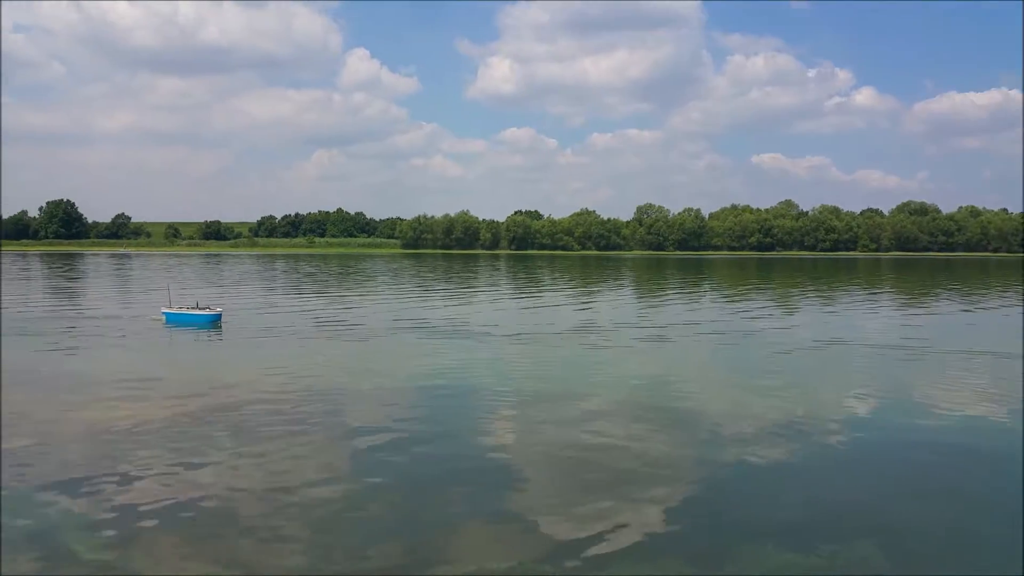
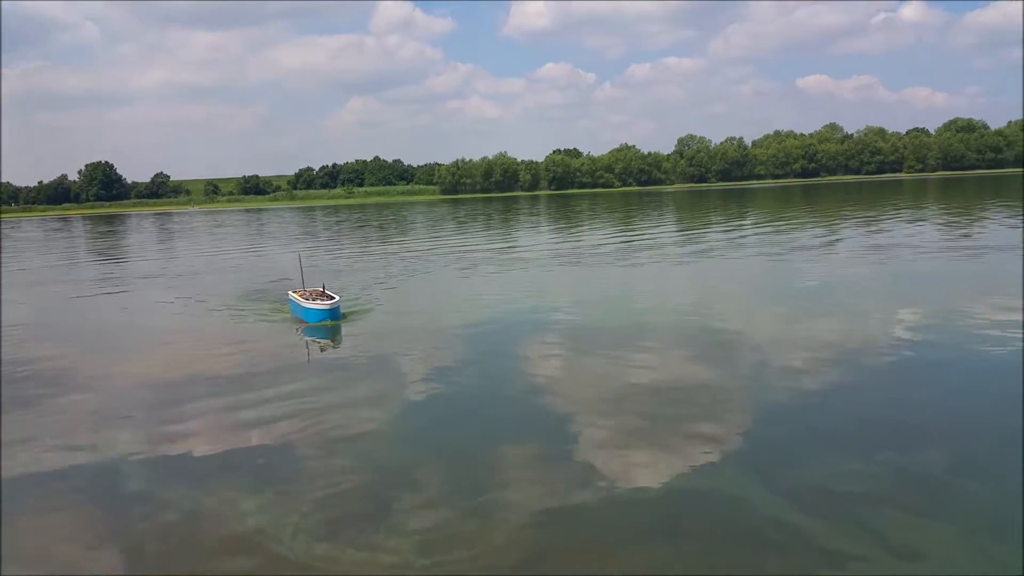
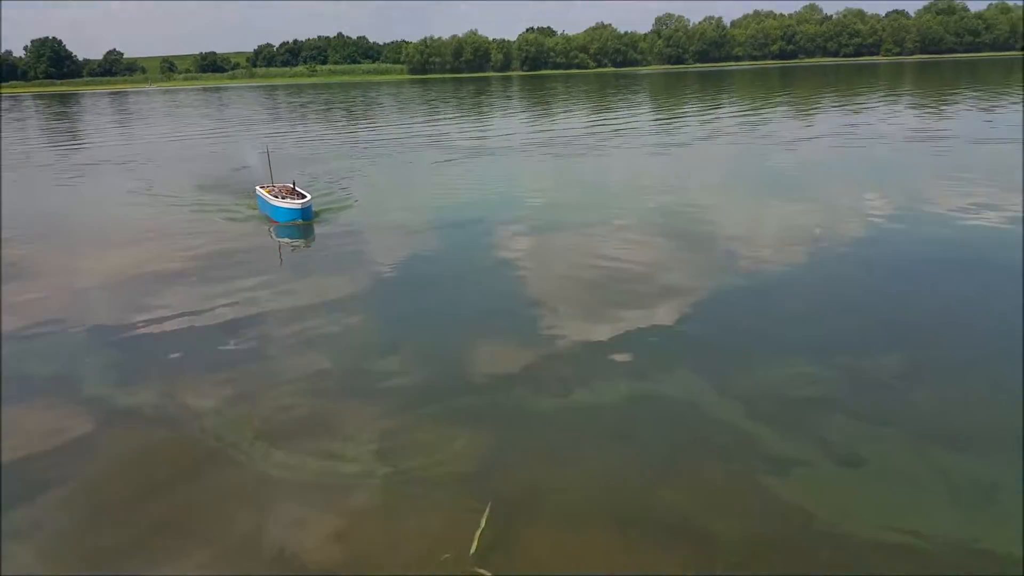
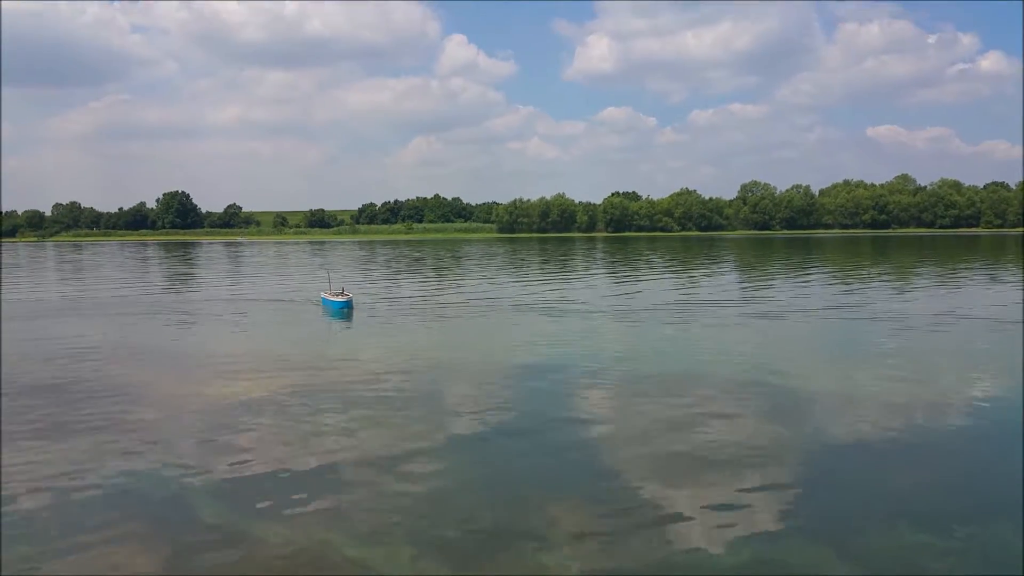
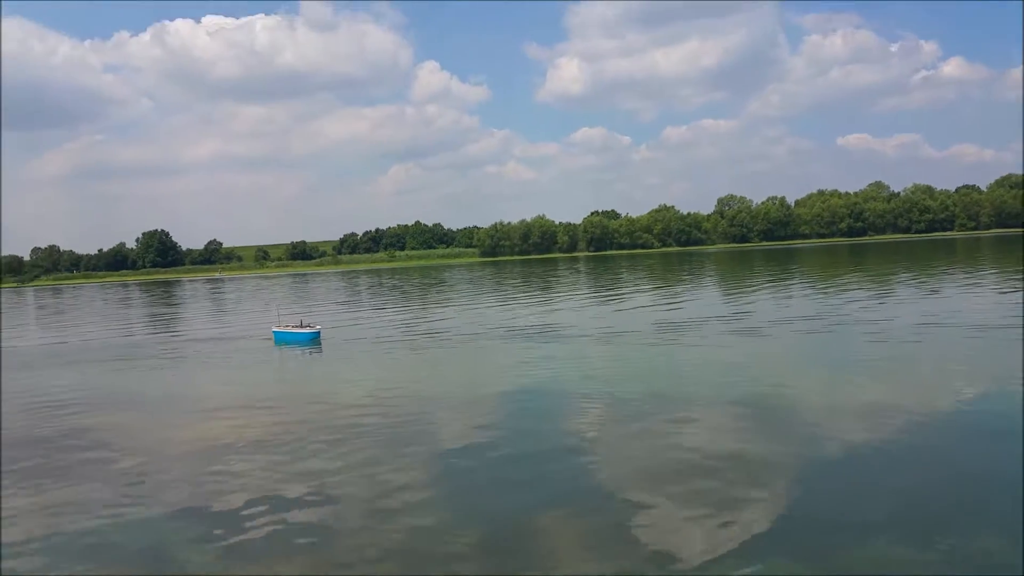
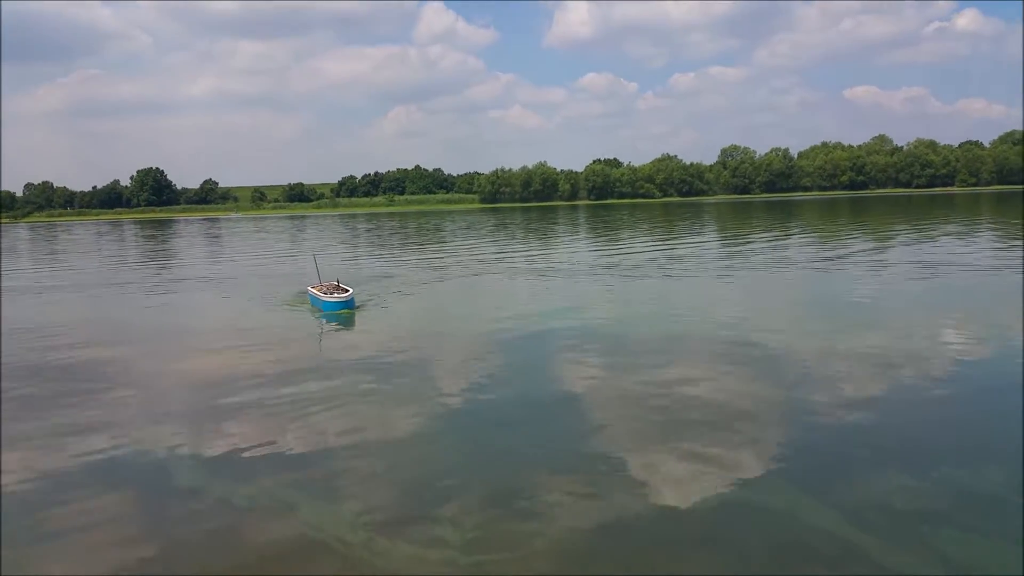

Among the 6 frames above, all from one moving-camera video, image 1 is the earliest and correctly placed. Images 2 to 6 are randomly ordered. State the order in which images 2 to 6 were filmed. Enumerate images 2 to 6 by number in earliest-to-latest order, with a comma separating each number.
5, 4, 6, 2, 3
